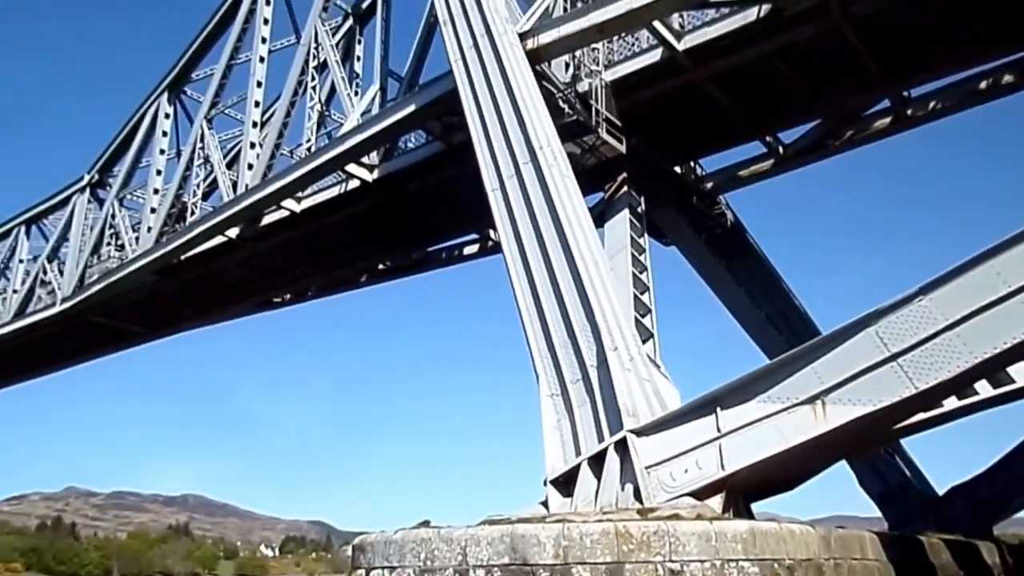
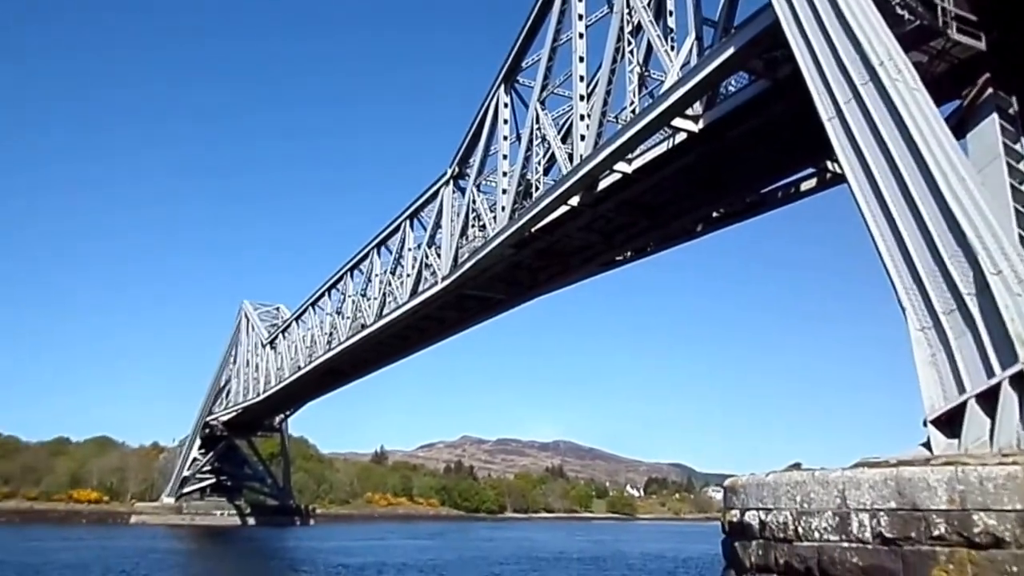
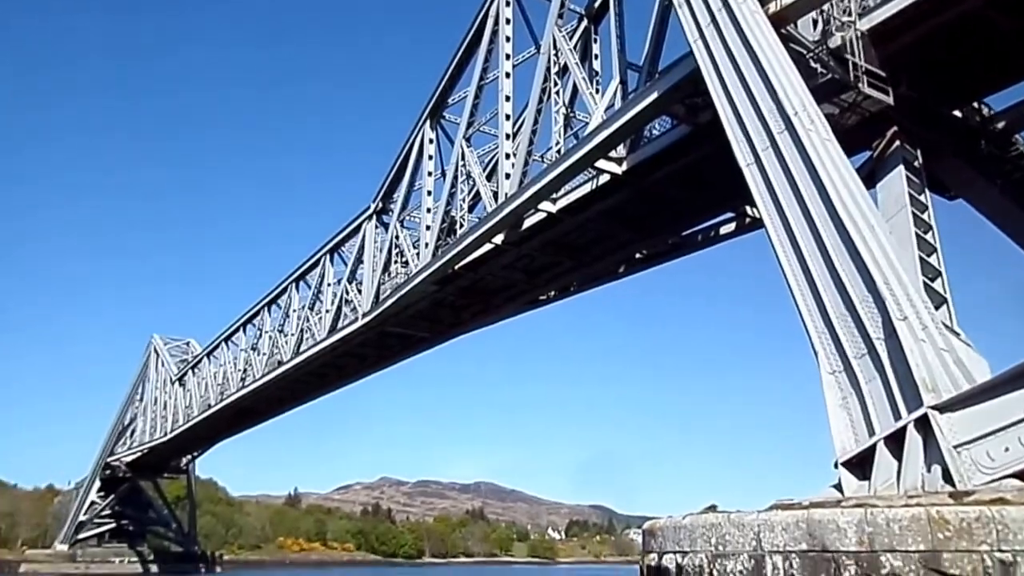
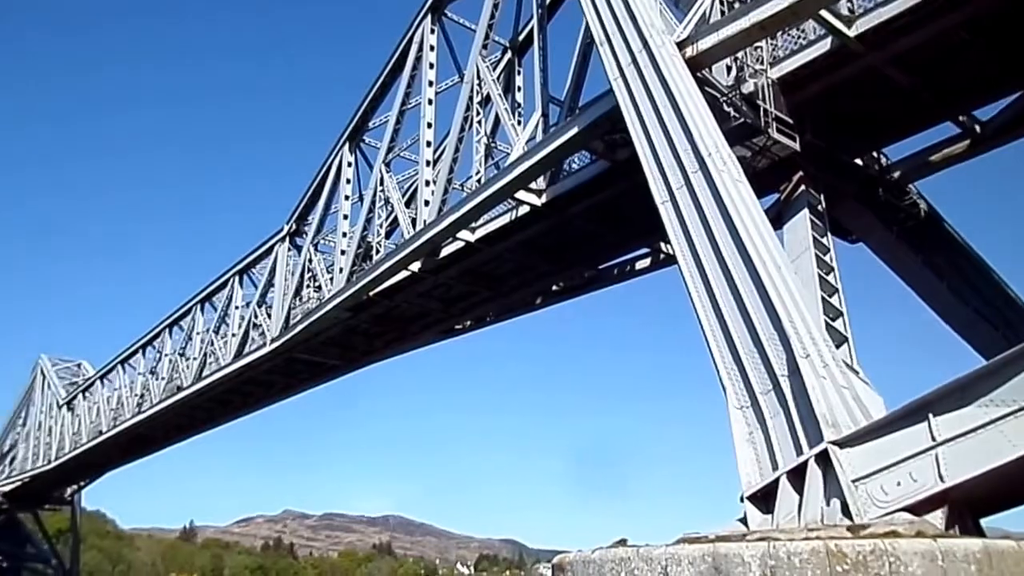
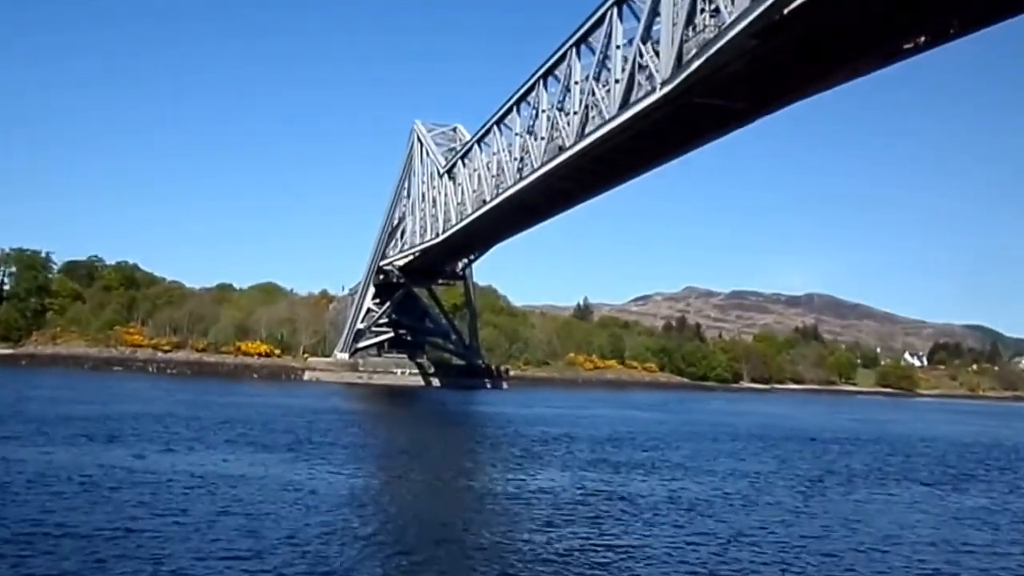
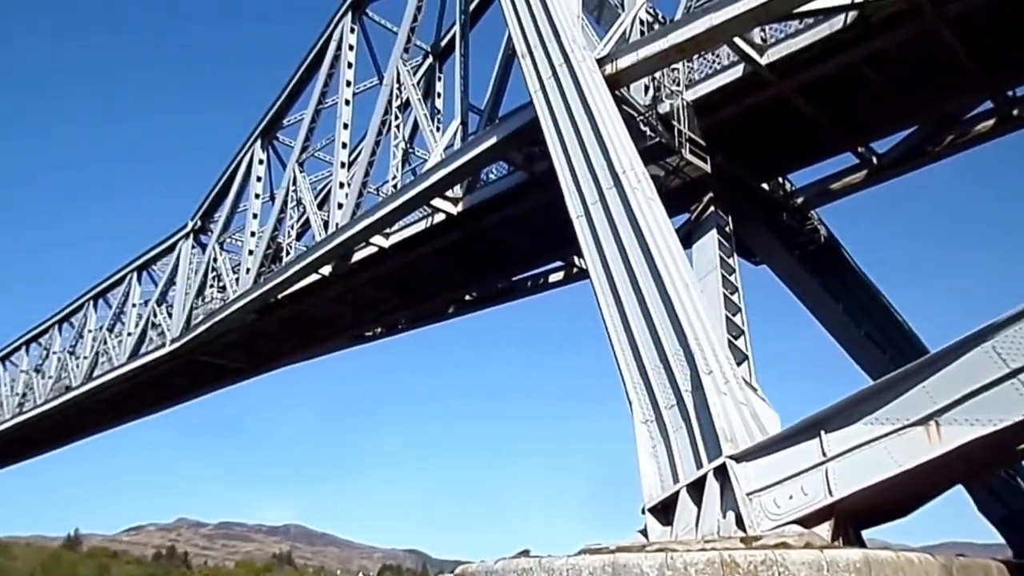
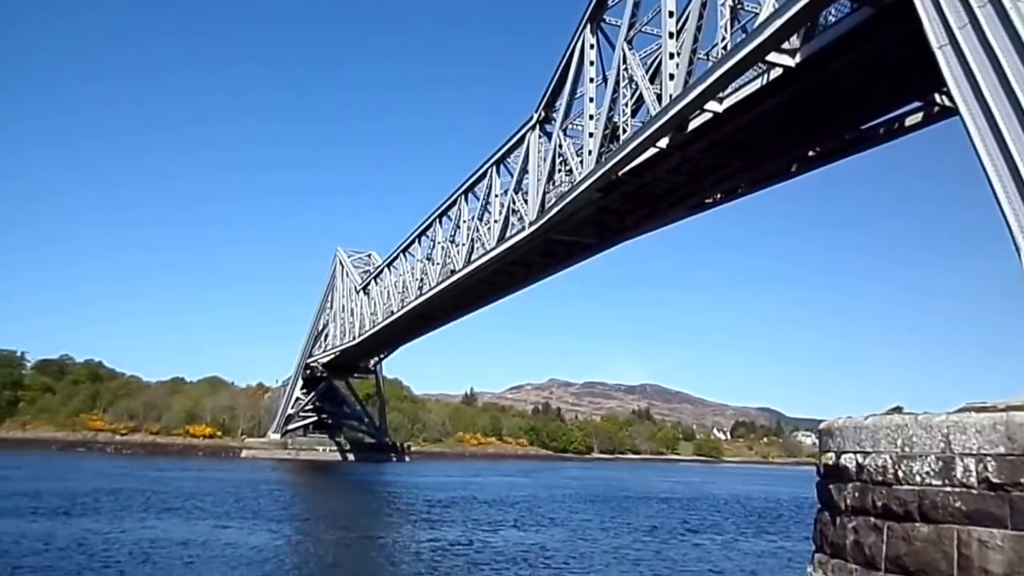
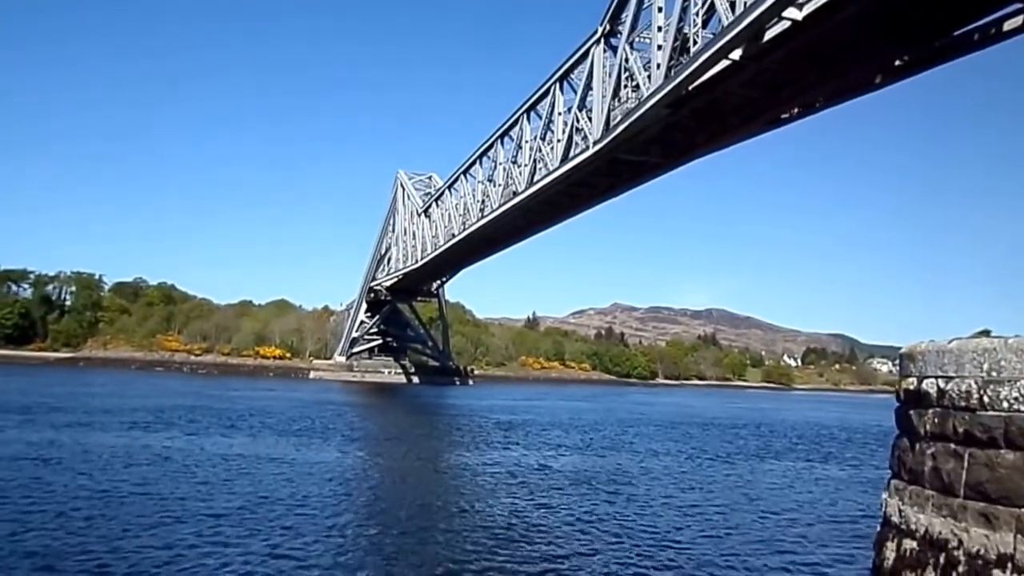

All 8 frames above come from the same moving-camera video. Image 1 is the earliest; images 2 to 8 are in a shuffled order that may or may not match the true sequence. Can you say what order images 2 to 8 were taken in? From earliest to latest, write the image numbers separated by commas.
6, 4, 3, 2, 7, 8, 5
